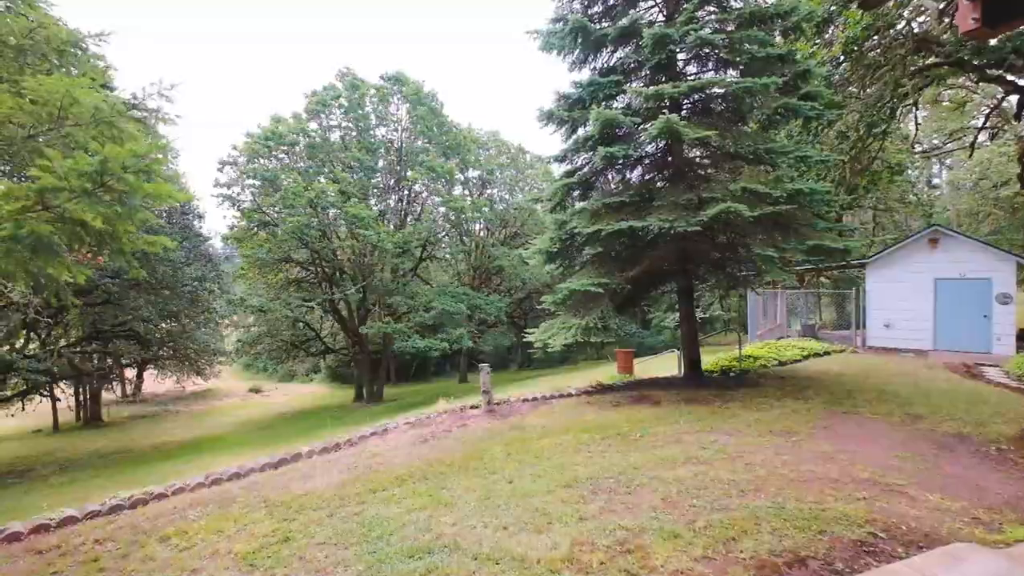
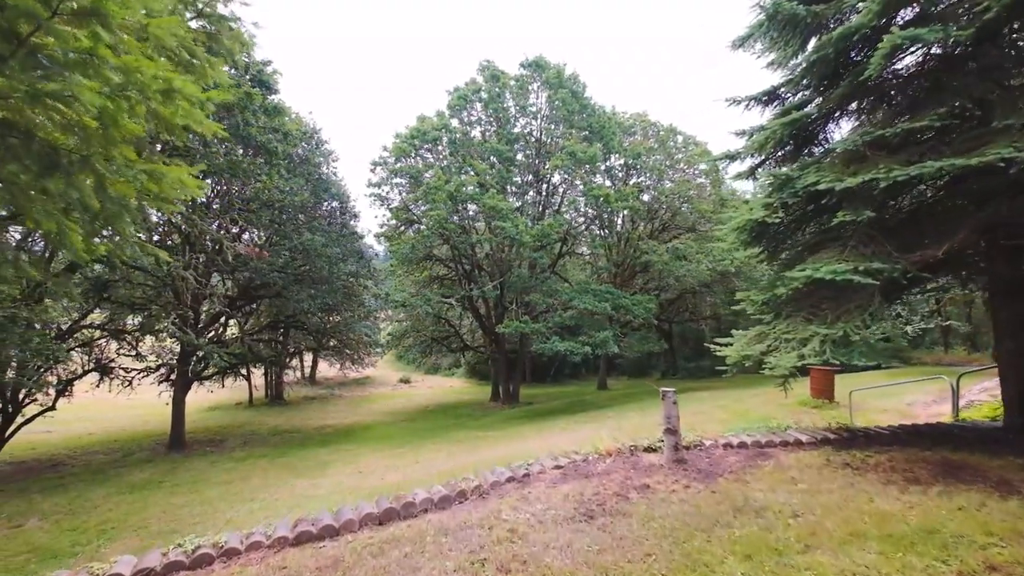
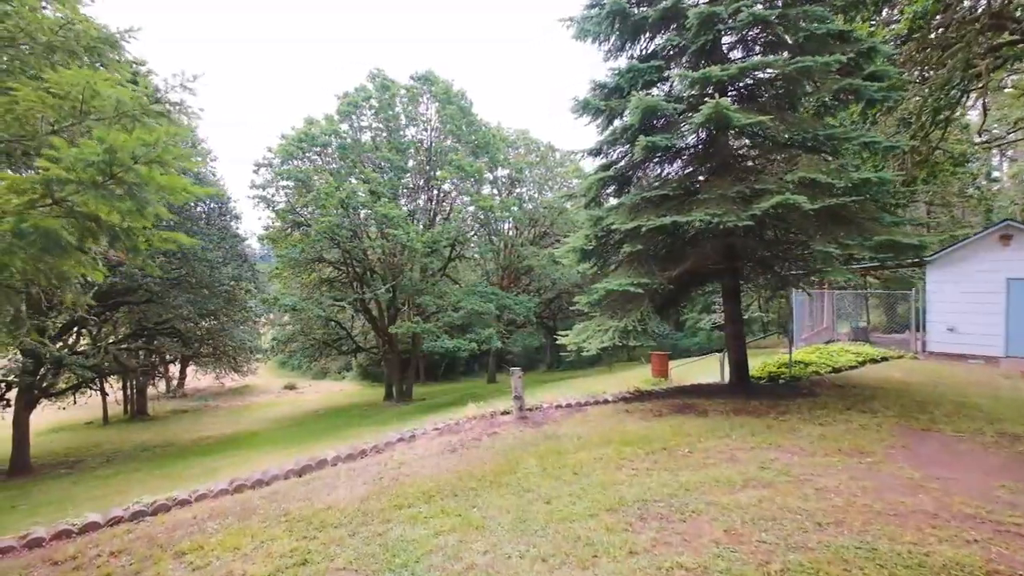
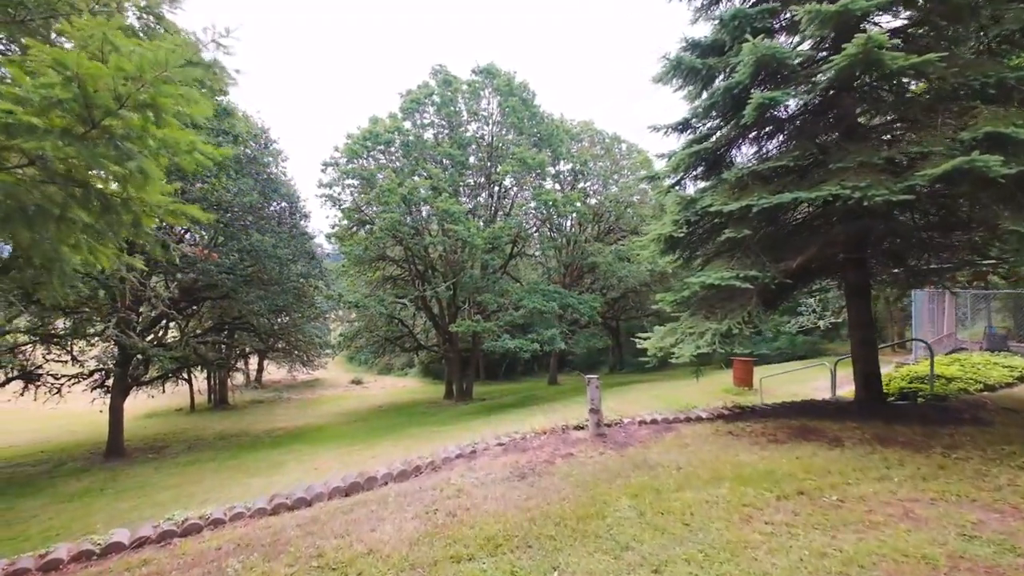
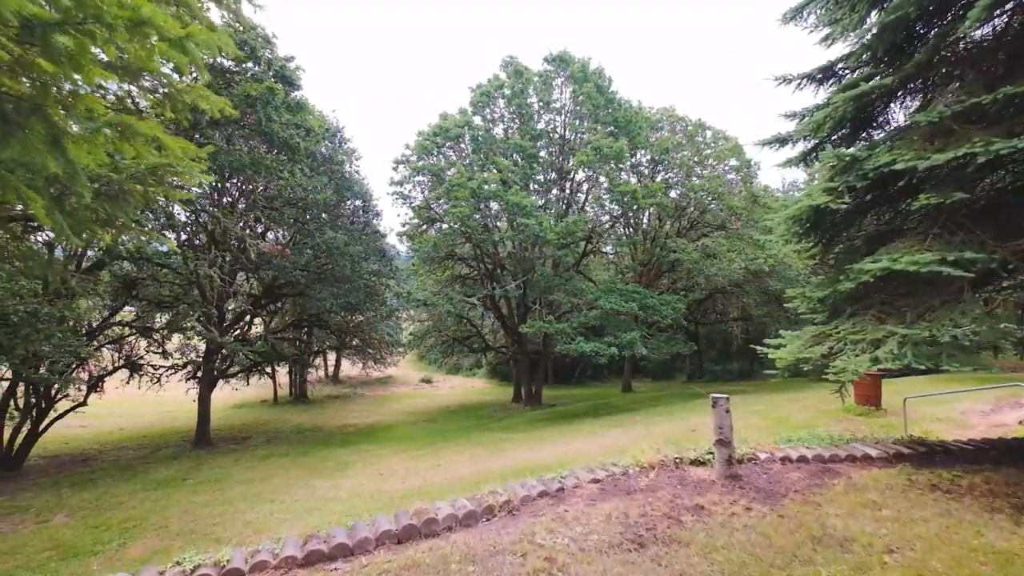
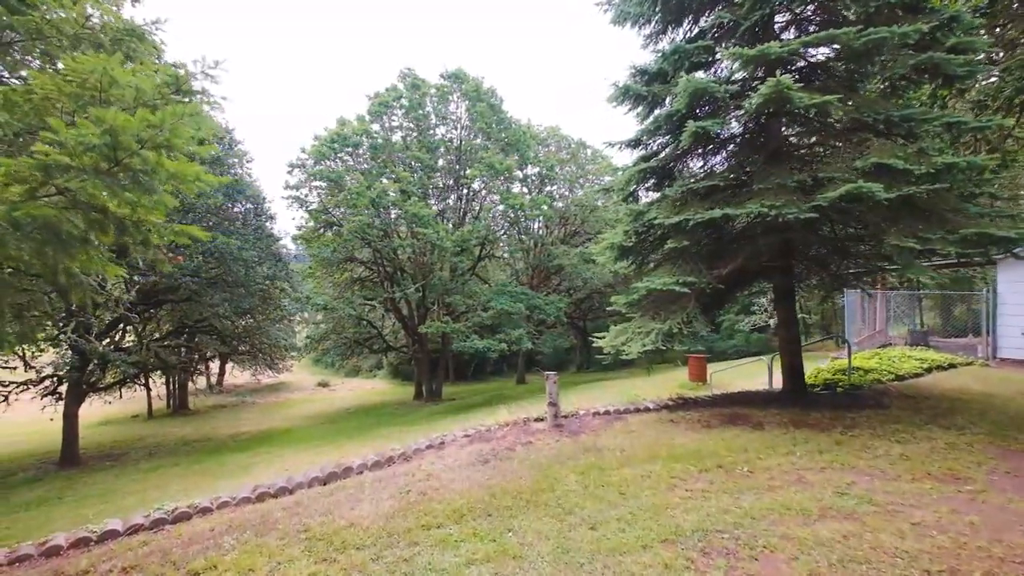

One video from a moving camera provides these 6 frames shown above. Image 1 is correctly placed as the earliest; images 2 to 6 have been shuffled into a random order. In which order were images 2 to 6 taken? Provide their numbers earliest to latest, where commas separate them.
3, 6, 4, 2, 5
